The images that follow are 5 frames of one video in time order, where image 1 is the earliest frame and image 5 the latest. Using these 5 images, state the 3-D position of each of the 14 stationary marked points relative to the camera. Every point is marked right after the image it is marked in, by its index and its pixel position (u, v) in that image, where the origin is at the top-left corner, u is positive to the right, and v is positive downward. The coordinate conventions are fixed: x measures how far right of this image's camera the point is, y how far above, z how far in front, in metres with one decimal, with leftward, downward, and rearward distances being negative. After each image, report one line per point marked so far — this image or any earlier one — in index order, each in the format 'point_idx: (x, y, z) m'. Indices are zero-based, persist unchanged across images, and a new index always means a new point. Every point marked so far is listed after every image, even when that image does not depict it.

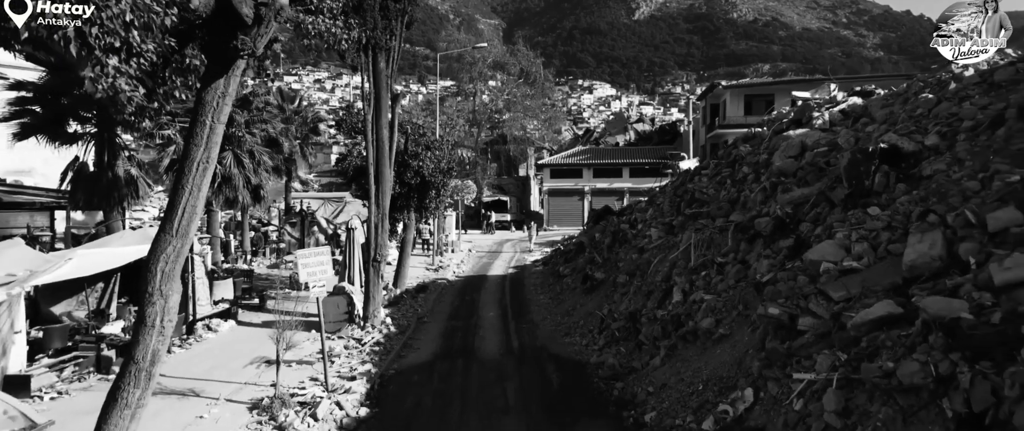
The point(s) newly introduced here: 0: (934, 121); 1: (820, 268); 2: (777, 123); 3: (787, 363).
0: (+5.7, +1.3, +12.4) m
1: (+3.5, -0.6, +10.4) m
2: (+5.3, +1.8, +18.1) m
3: (+2.9, -1.5, +9.6) m
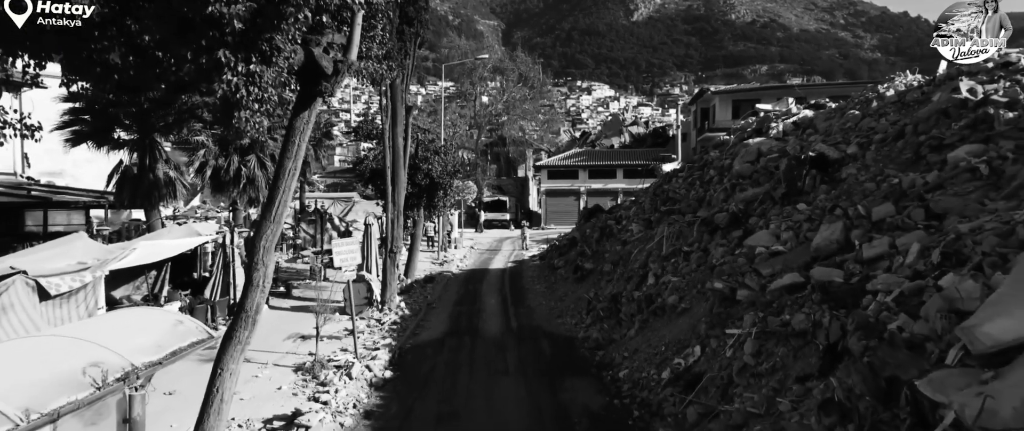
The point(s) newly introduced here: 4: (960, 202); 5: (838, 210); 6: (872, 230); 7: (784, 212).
0: (+5.7, +1.4, +15.1) m
1: (+3.5, -0.5, +13.2) m
2: (+5.2, +1.9, +20.8) m
3: (+2.9, -1.4, +12.4) m
4: (+4.8, +0.1, +9.9) m
5: (+4.4, +0.1, +12.2) m
6: (+4.3, -0.2, +11.0) m
7: (+4.1, 0.0, +13.9) m
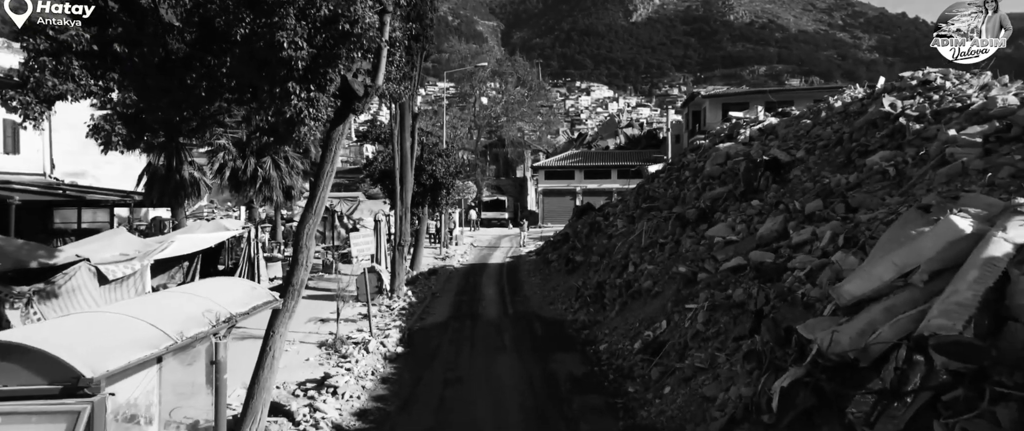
0: (+5.6, +1.4, +17.5) m
1: (+3.4, -0.4, +15.5) m
2: (+5.2, +2.0, +23.2) m
3: (+2.8, -1.4, +14.7) m
4: (+4.7, +0.2, +12.2) m
5: (+4.3, +0.2, +14.6) m
6: (+4.3, -0.1, +13.4) m
7: (+4.1, +0.1, +16.3) m
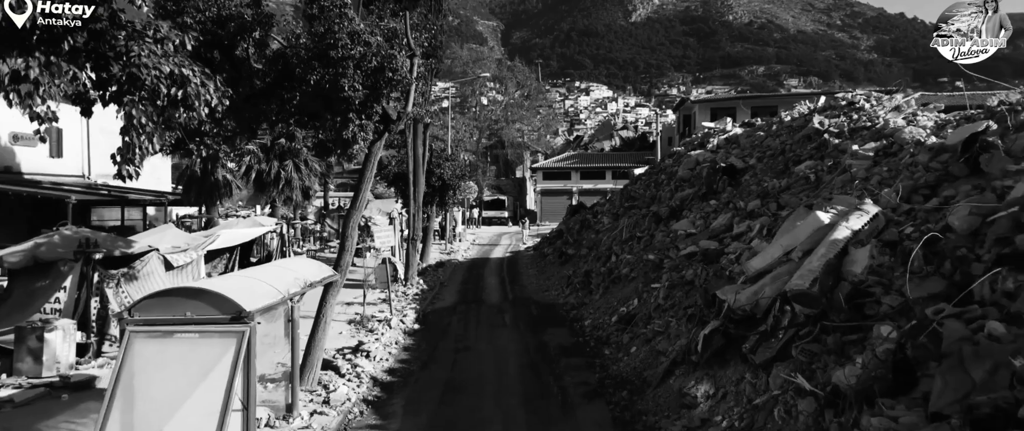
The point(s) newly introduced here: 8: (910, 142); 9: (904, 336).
0: (+5.6, +1.5, +20.8) m
1: (+3.4, -0.4, +18.9) m
2: (+5.1, +2.0, +26.5) m
3: (+2.8, -1.3, +18.0) m
4: (+4.7, +0.3, +15.5) m
5: (+4.3, +0.2, +17.9) m
6: (+4.3, 0.0, +16.7) m
7: (+4.1, +0.2, +19.6) m
8: (+5.8, +1.1, +13.5) m
9: (+3.6, -1.1, +8.4) m
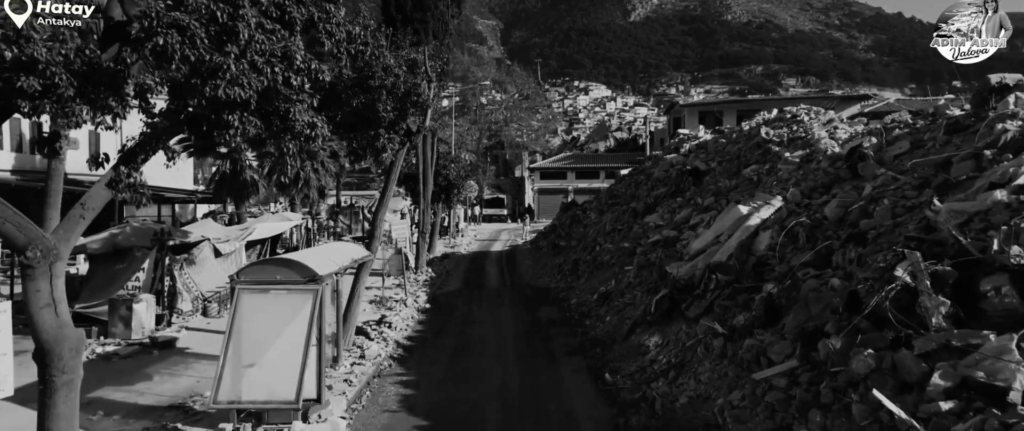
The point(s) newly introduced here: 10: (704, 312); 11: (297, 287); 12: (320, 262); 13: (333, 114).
0: (+5.5, +1.6, +24.4) m
1: (+3.4, -0.2, +22.5) m
2: (+5.1, +2.2, +30.1) m
3: (+2.7, -1.2, +21.6) m
4: (+4.7, +0.4, +19.1) m
5: (+4.2, +0.3, +21.5) m
6: (+4.2, +0.1, +20.3) m
7: (+4.0, +0.3, +23.2) m
8: (+5.8, +1.2, +17.1) m
9: (+3.5, -1.0, +12.0) m
10: (+2.9, -1.4, +13.7) m
11: (-2.9, -1.0, +12.4) m
12: (-2.9, -0.7, +13.5) m
13: (-3.3, +1.9, +17.0) m
